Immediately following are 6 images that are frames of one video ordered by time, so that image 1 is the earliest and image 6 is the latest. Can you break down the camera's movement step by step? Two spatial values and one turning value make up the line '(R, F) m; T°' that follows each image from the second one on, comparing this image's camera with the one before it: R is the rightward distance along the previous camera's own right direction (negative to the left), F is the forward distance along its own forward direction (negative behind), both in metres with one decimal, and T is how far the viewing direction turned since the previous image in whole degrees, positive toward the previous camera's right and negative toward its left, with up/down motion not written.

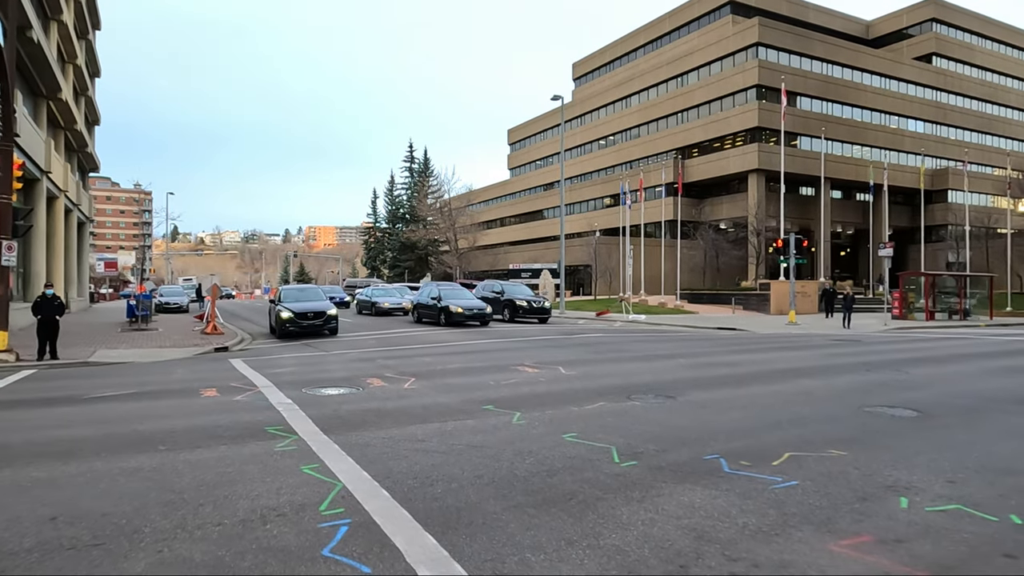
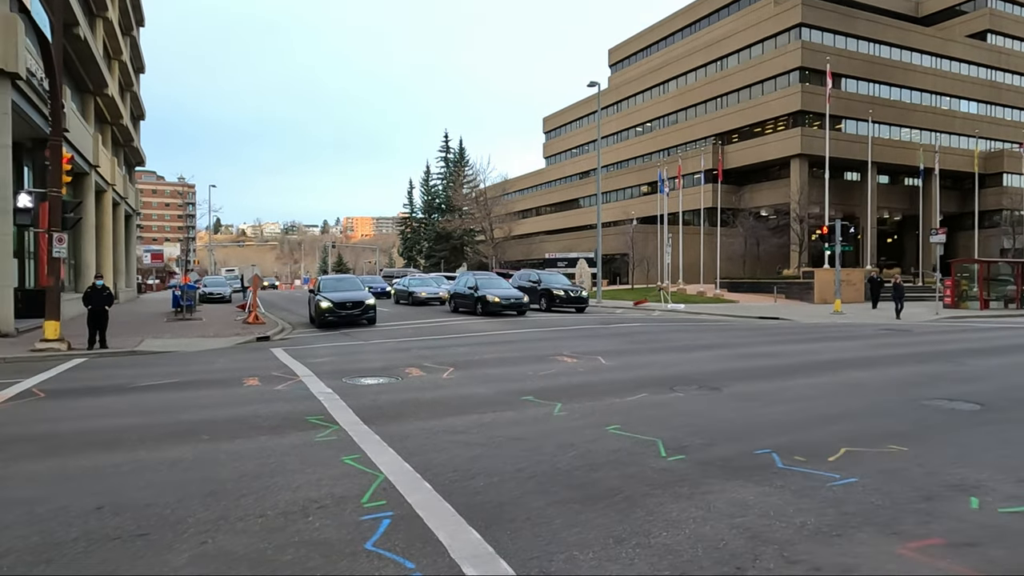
(-0.1, +0.1) m; -3°
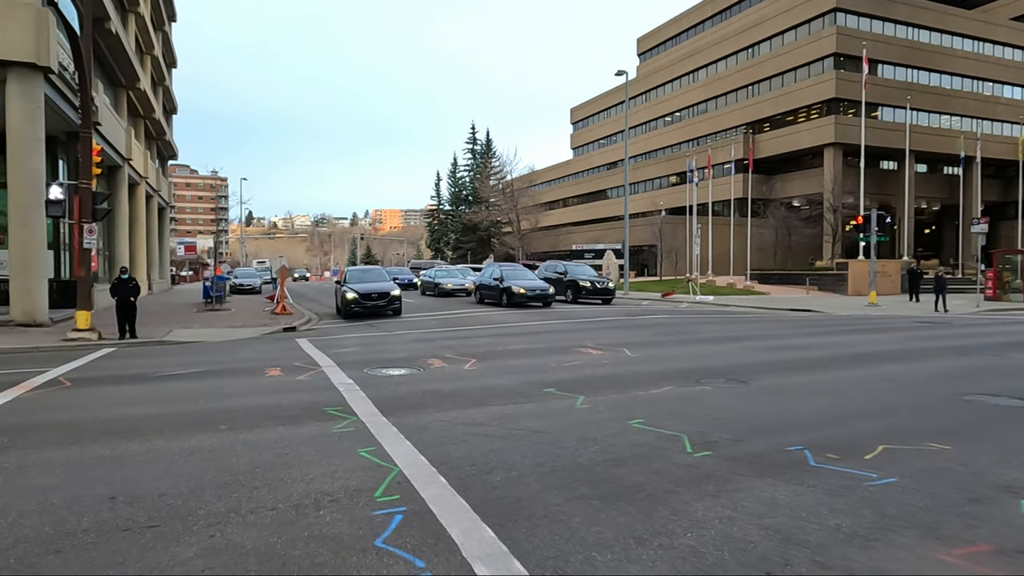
(+0.1, +0.2) m; -2°
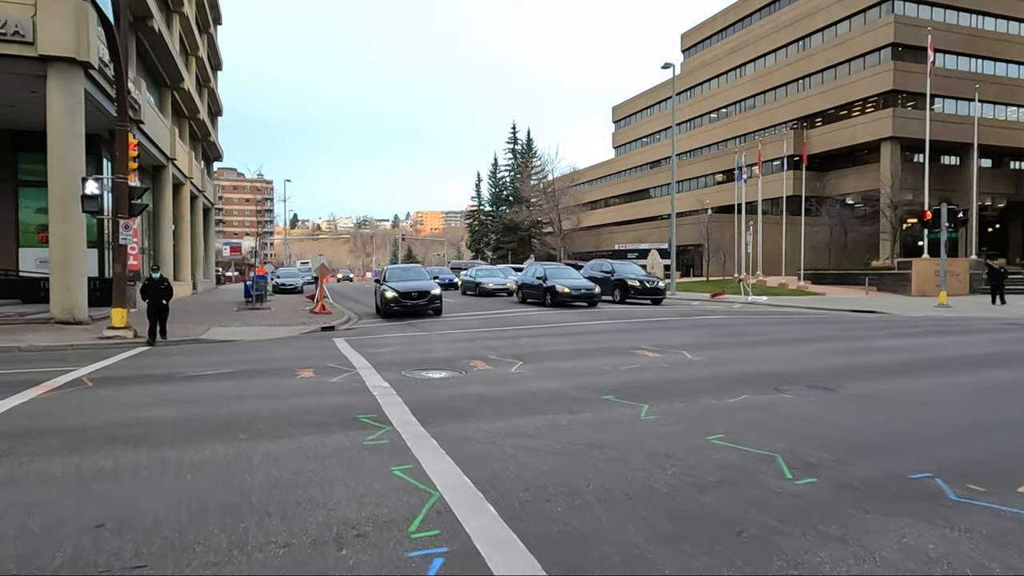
(-0.1, +0.9) m; -3°
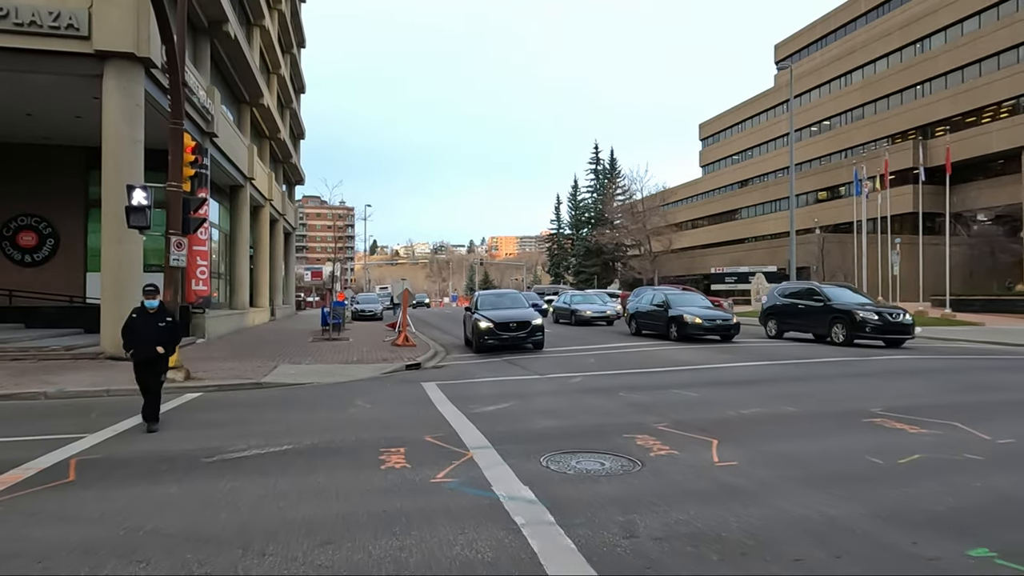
(-1.1, +3.3) m; -6°
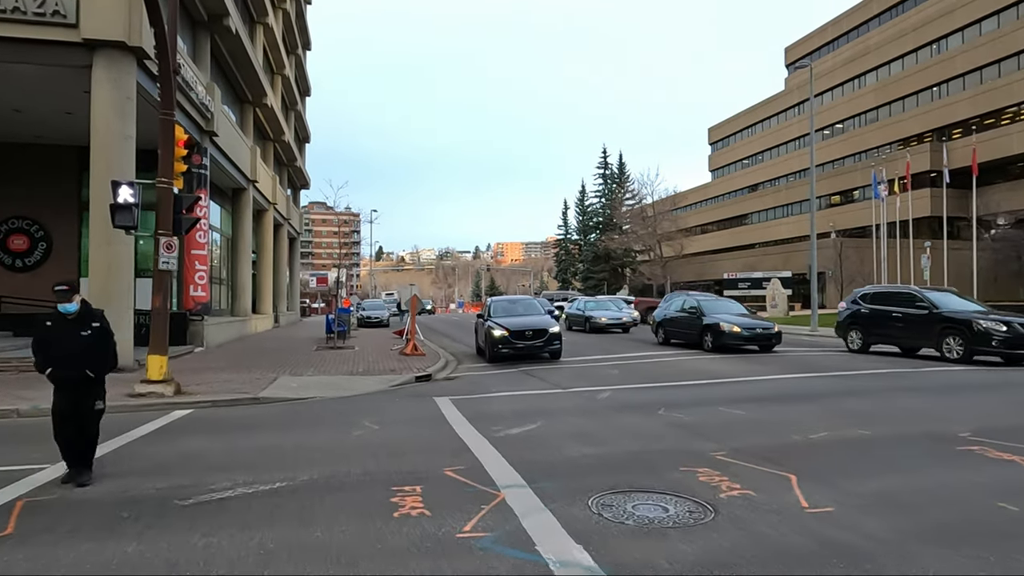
(-0.3, +1.1) m; 0°
